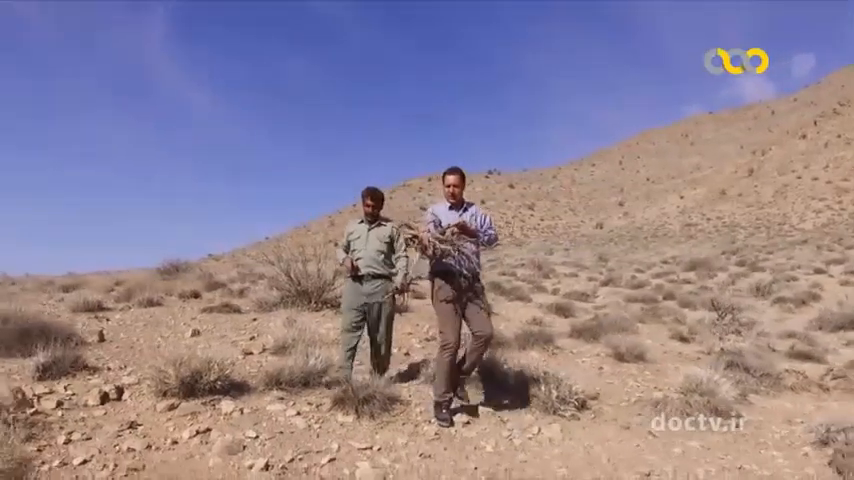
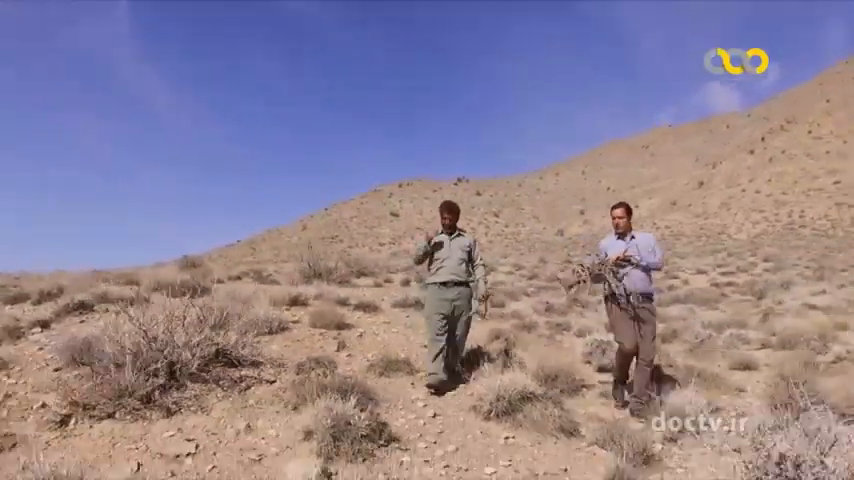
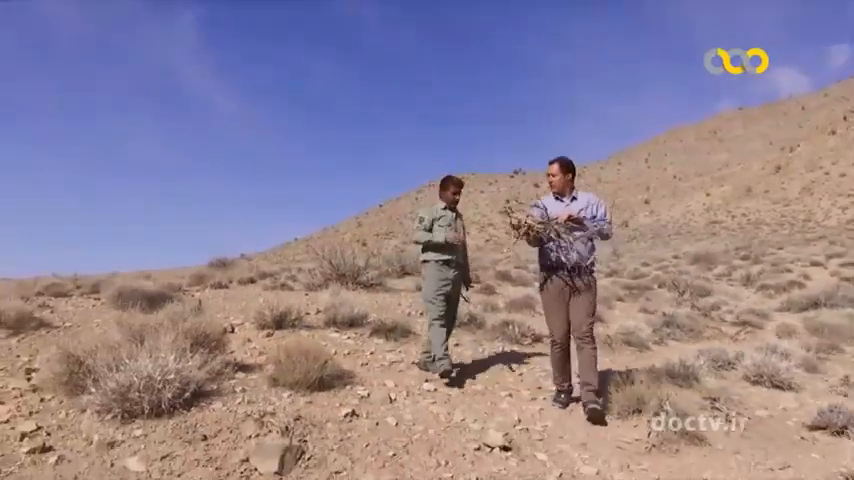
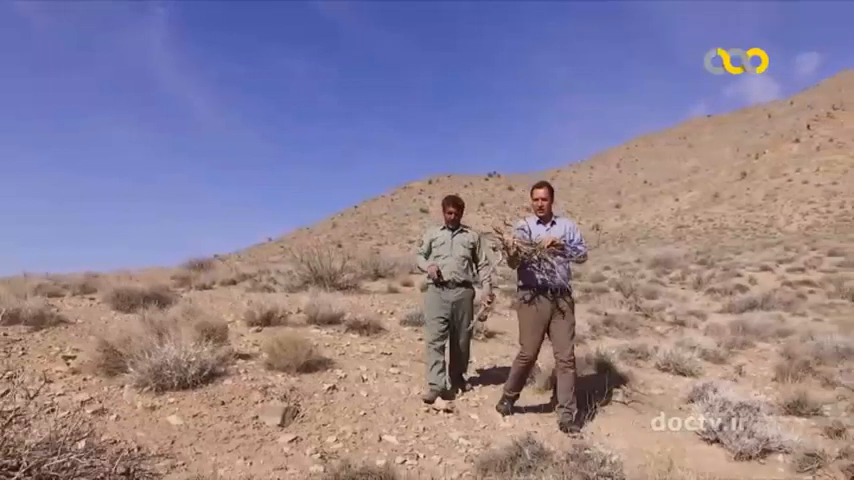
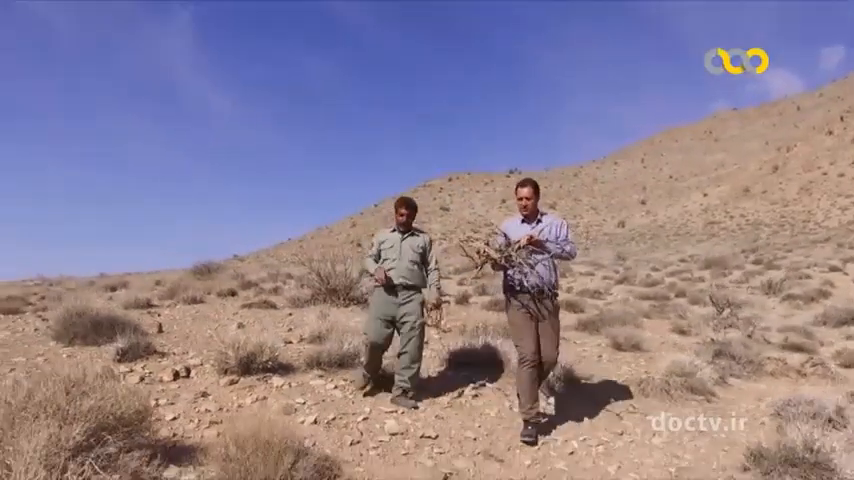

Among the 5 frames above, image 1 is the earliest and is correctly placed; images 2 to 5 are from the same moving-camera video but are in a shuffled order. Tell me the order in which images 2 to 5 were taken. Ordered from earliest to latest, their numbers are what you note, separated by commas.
5, 3, 4, 2
